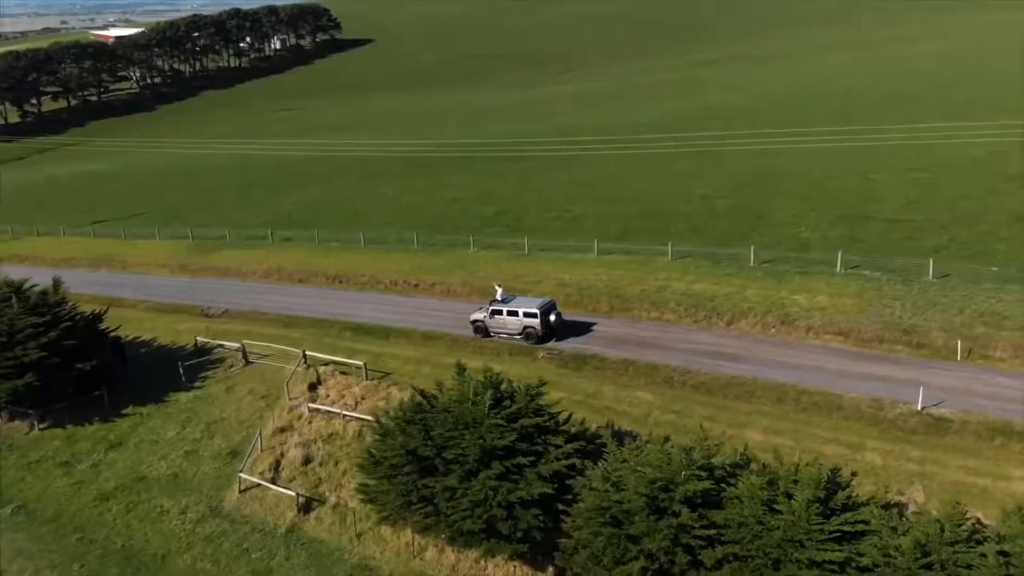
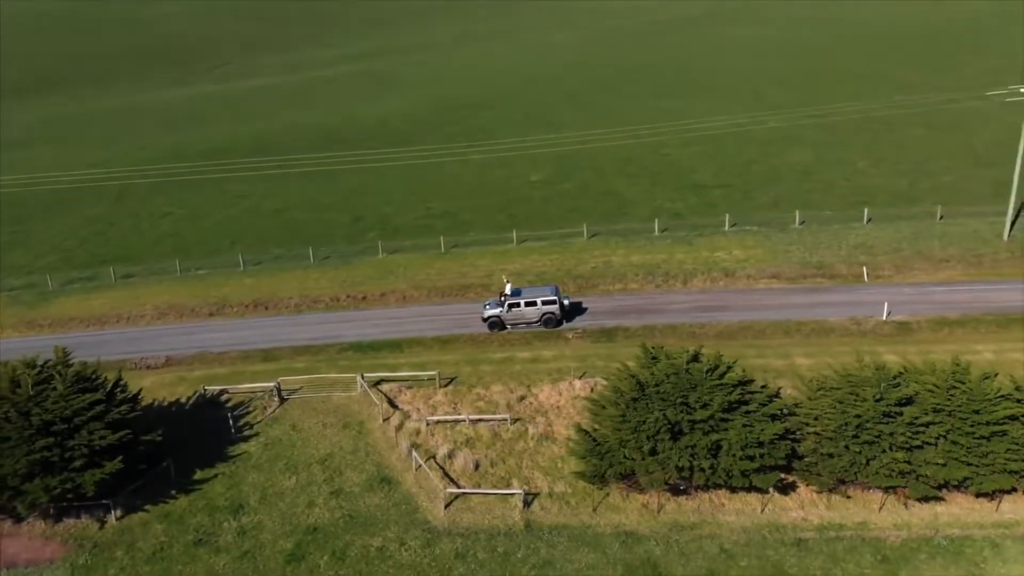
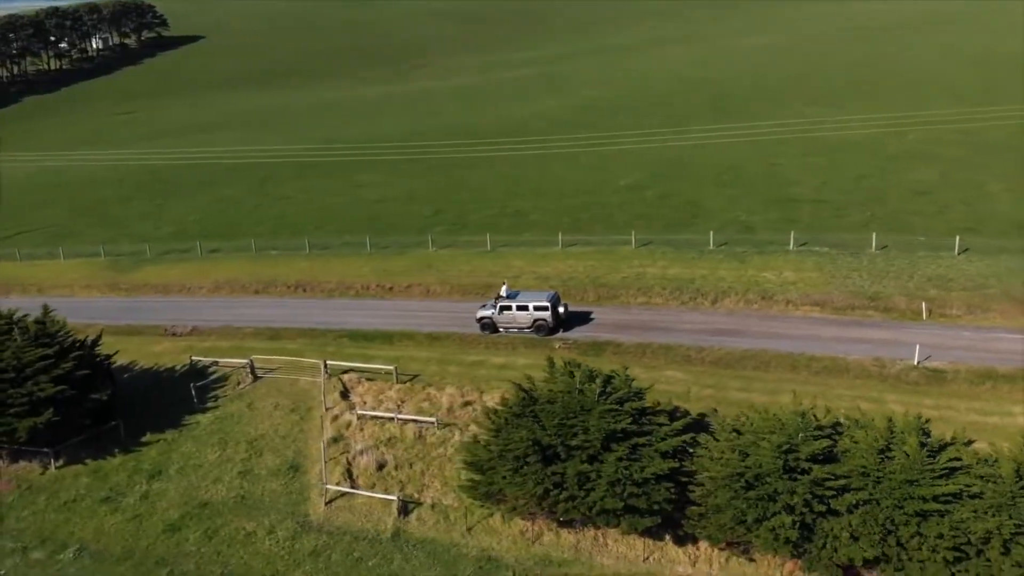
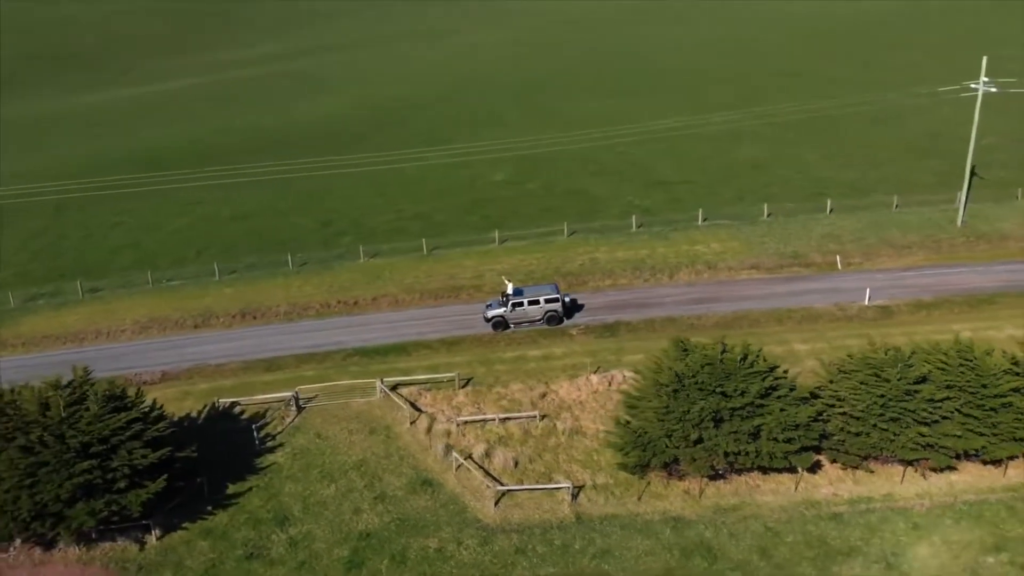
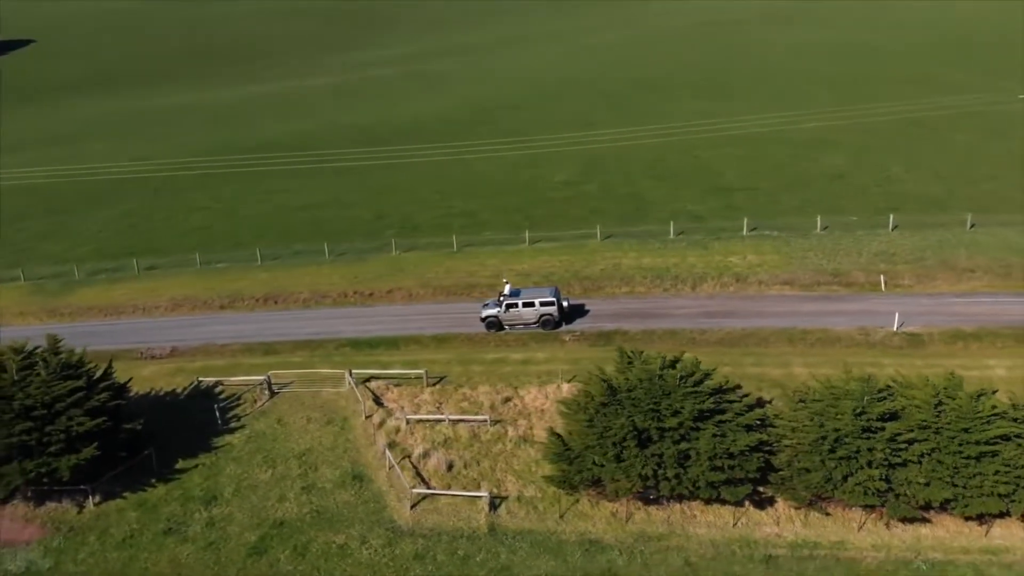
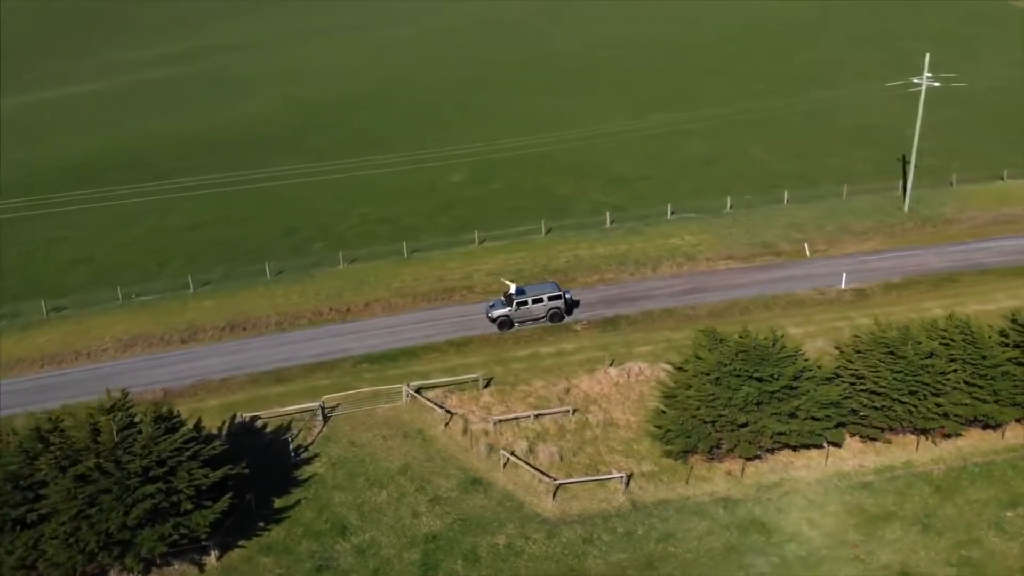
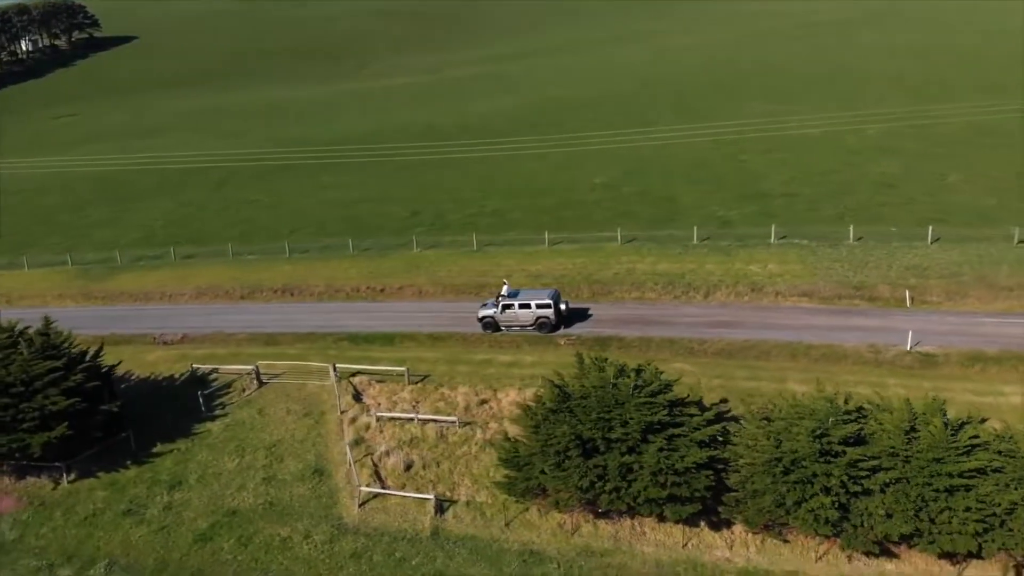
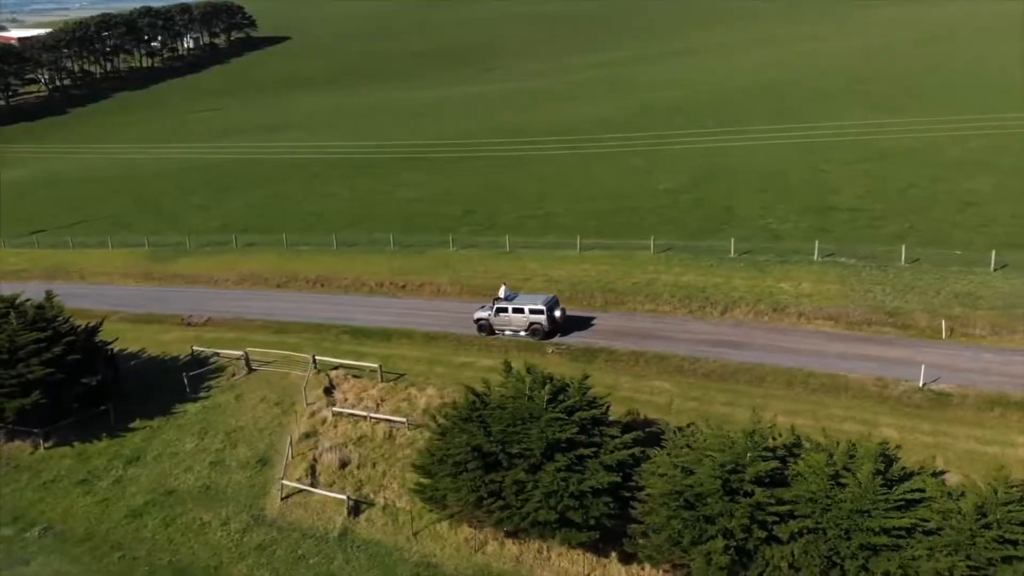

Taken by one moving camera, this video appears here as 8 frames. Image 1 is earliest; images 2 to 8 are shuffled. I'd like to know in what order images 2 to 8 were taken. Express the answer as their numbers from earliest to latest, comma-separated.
8, 3, 7, 5, 2, 4, 6
